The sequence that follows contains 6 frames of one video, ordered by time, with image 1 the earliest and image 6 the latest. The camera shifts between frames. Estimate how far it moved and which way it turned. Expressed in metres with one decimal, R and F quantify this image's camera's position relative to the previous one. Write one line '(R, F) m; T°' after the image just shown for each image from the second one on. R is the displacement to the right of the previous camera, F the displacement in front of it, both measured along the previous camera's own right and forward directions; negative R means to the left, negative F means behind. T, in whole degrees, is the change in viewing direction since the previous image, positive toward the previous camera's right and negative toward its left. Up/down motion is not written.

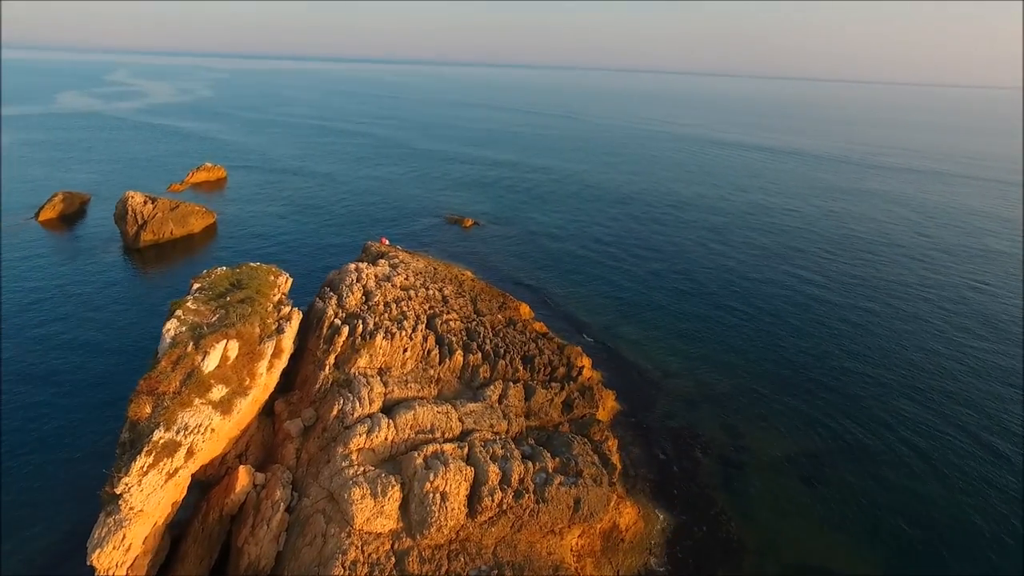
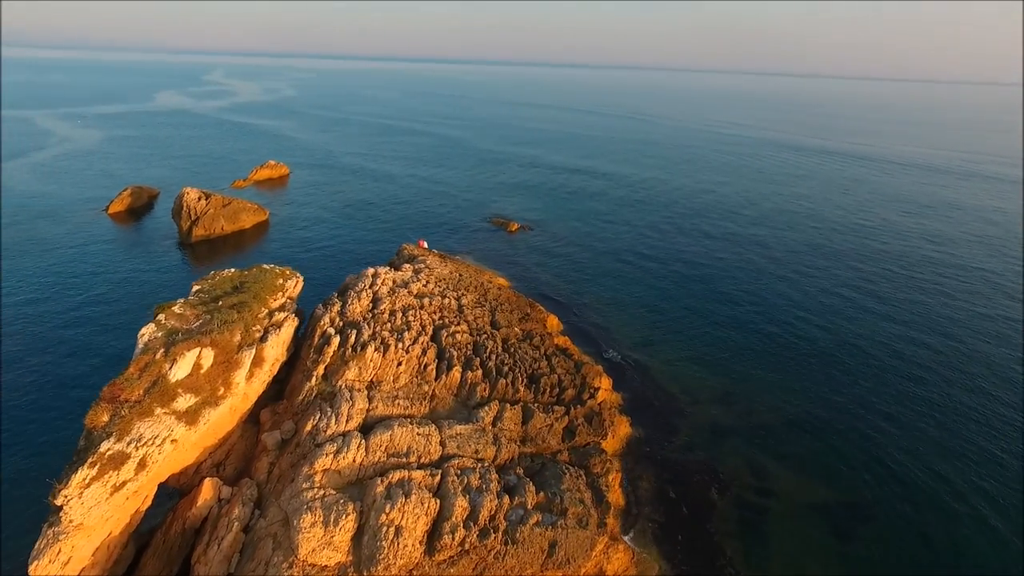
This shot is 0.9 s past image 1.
(+2.3, +1.5) m; -7°
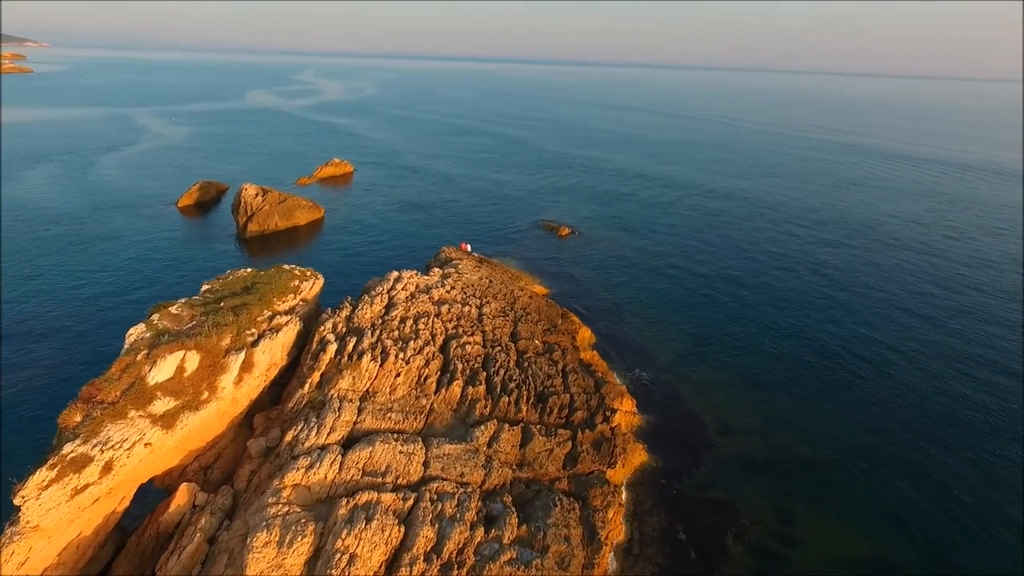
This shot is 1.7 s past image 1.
(+2.2, +1.3) m; -7°
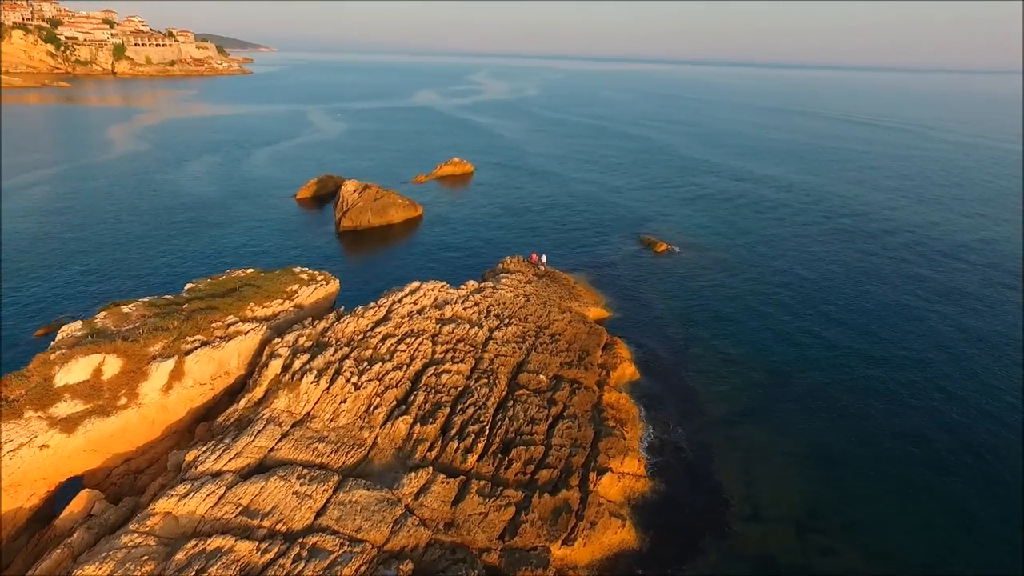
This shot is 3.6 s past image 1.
(+5.5, +3.5) m; -15°
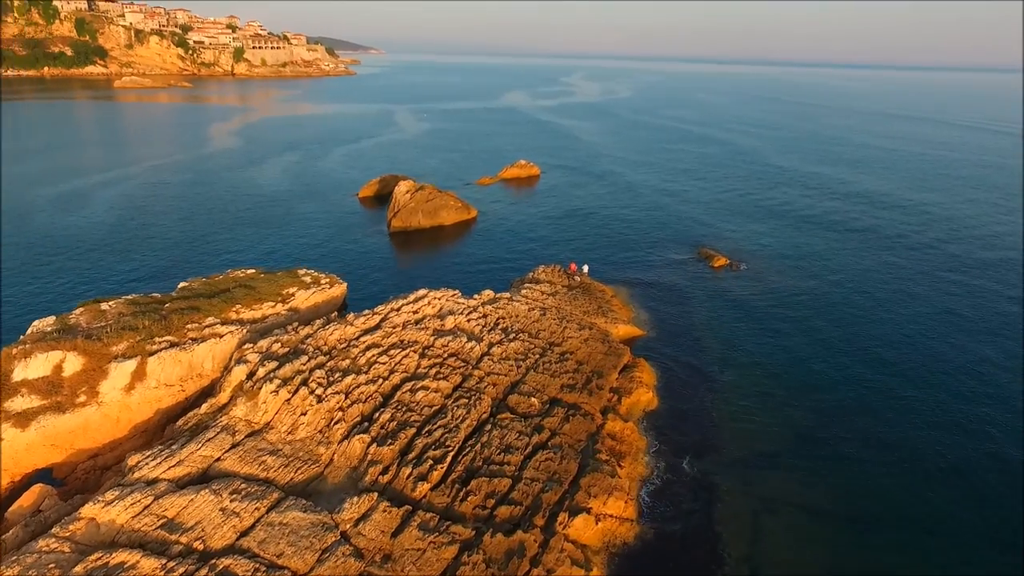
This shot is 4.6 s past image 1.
(+3.3, +1.7) m; -8°
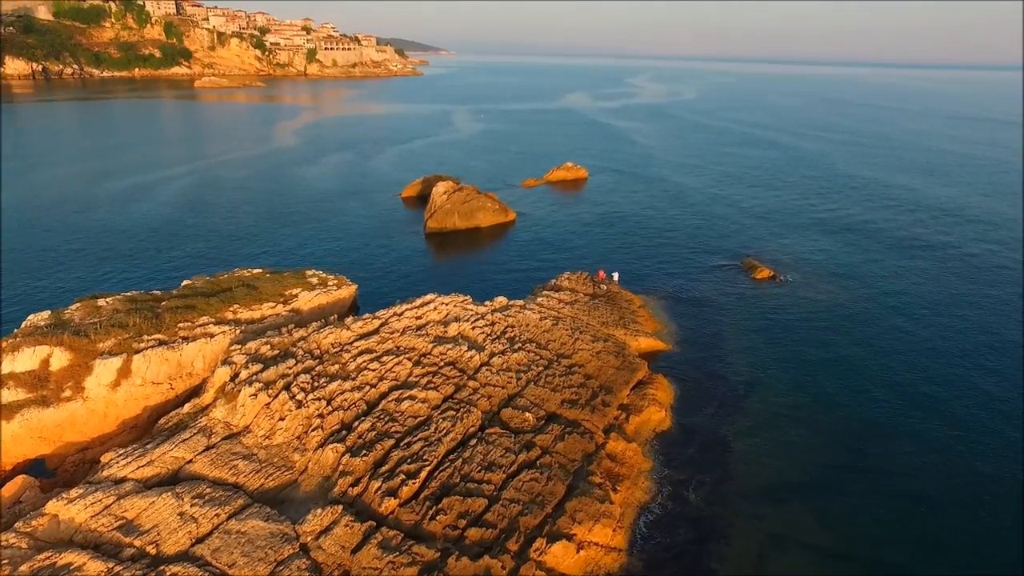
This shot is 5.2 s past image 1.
(+2.1, +1.0) m; -6°
